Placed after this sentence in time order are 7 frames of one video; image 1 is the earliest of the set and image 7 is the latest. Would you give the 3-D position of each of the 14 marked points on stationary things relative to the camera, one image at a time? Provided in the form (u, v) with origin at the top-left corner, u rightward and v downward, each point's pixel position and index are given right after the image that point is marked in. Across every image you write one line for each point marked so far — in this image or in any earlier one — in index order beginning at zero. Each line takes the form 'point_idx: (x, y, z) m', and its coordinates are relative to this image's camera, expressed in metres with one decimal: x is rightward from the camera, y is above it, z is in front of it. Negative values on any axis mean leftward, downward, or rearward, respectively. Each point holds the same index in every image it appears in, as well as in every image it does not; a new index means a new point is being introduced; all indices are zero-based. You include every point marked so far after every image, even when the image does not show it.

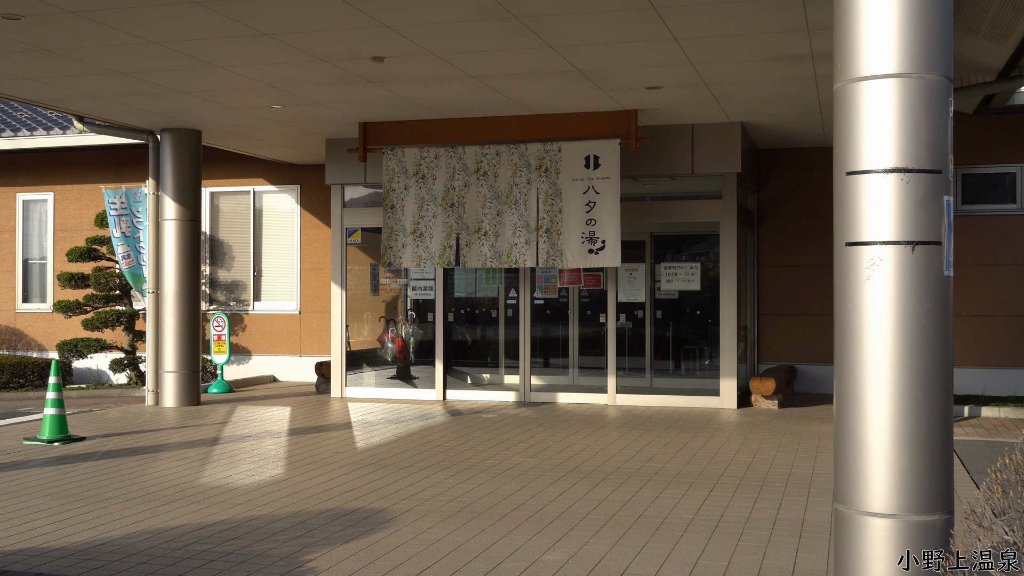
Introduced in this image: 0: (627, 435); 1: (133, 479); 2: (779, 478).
0: (+1.1, -1.4, +8.7) m
1: (-2.9, -1.5, +6.9) m
2: (+2.0, -1.4, +6.5) m
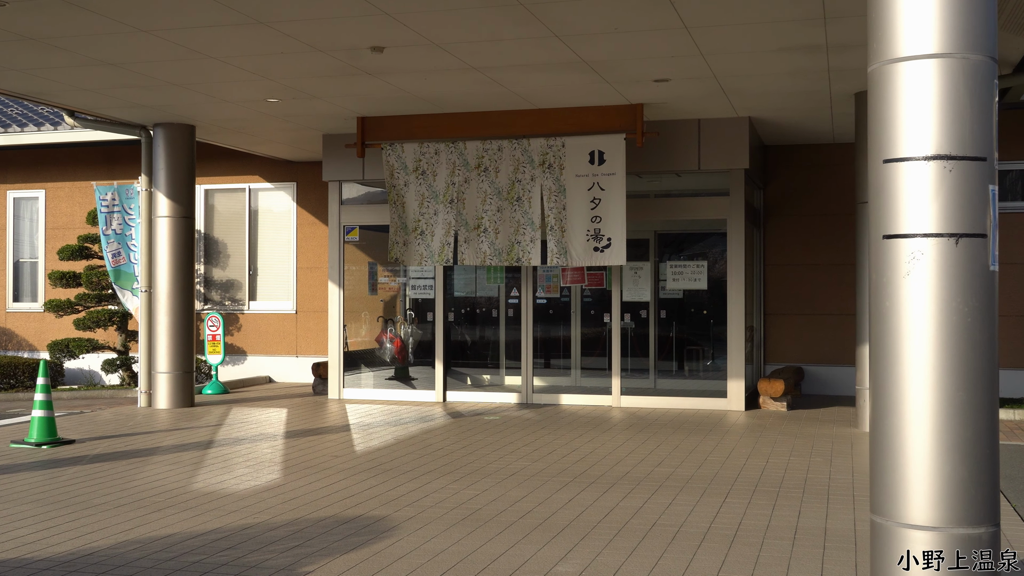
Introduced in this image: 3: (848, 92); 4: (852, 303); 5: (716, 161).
0: (+1.2, -1.4, +8.5) m
1: (-2.9, -1.5, +6.7) m
2: (+2.0, -1.4, +6.3) m
3: (+3.2, +1.9, +8.6) m
4: (+4.3, -0.2, +11.4) m
5: (+2.3, +1.4, +10.0) m
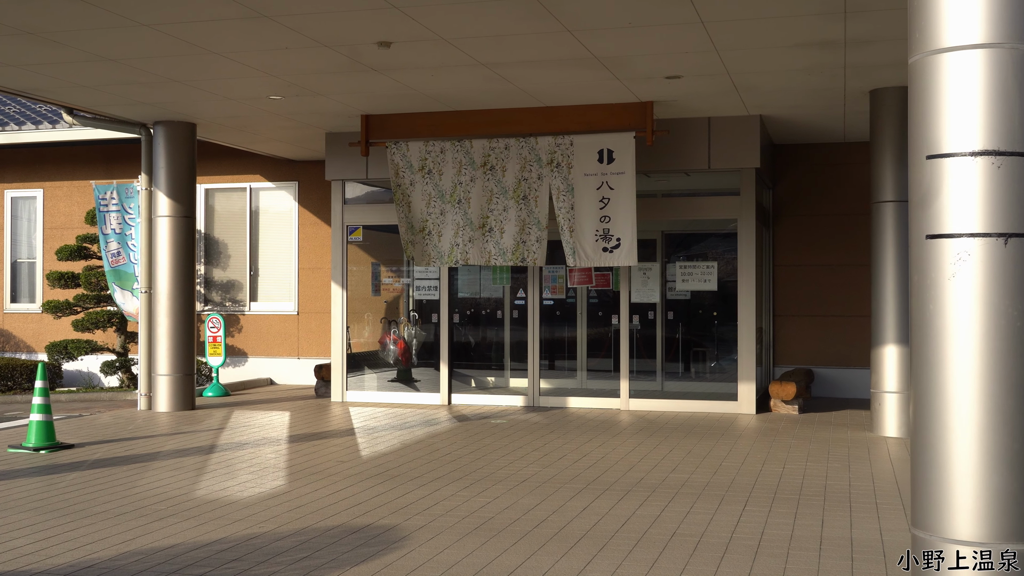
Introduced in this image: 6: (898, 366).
0: (+1.2, -1.4, +8.3) m
1: (-2.8, -1.5, +6.5) m
2: (+2.1, -1.4, +6.1) m
3: (+3.3, +1.9, +8.4) m
4: (+4.4, -0.2, +11.2) m
5: (+2.3, +1.4, +9.8) m
6: (+3.6, -0.7, +8.3) m
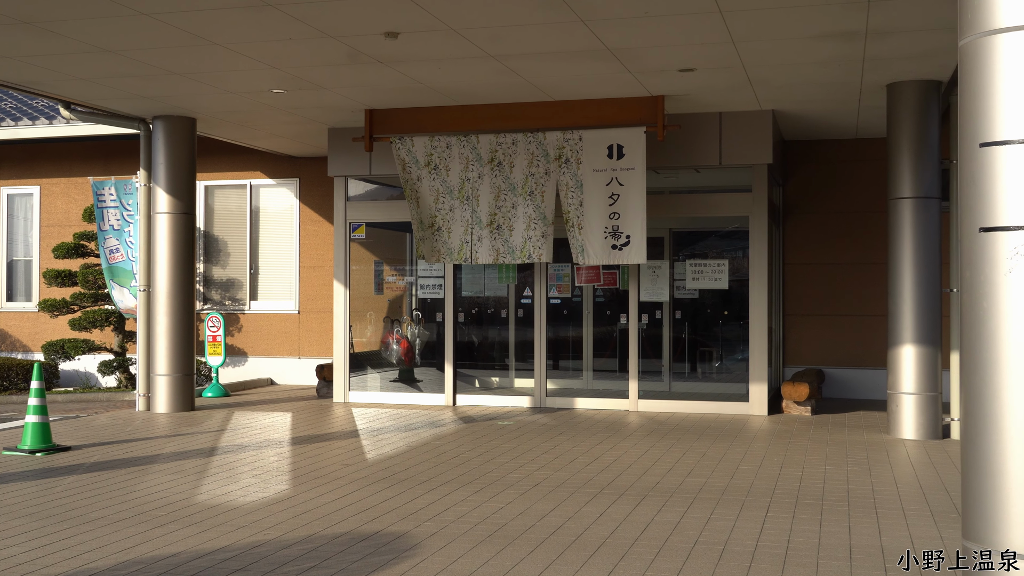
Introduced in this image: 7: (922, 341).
0: (+1.3, -1.4, +8.1) m
1: (-2.7, -1.5, +6.3) m
2: (+2.2, -1.4, +5.9) m
3: (+3.4, +1.9, +8.2) m
4: (+4.5, -0.2, +11.0) m
5: (+2.4, +1.4, +9.6) m
6: (+3.7, -0.7, +8.1) m
7: (+3.7, -0.5, +8.1) m
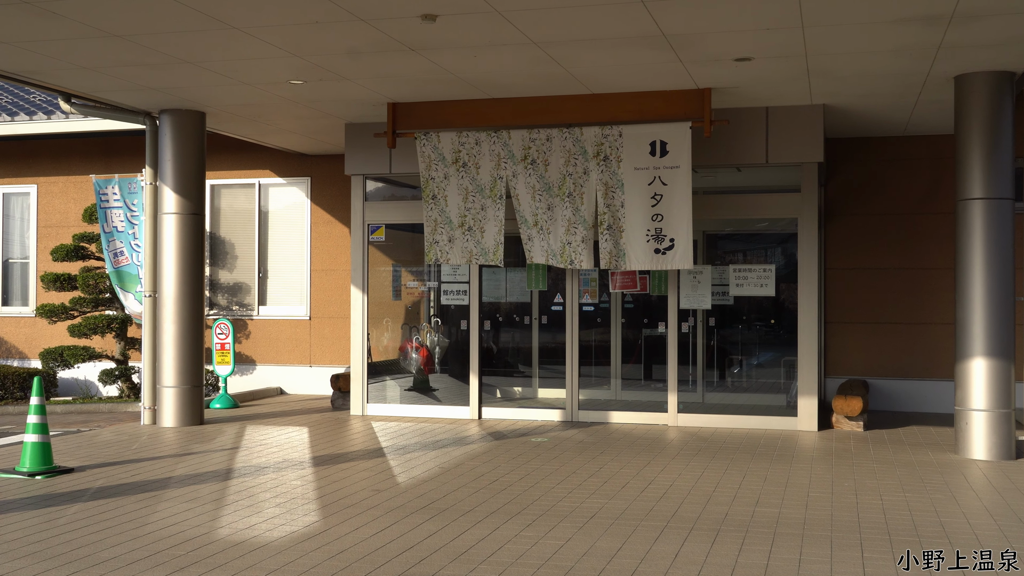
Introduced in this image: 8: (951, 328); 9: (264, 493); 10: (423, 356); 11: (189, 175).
0: (+1.6, -1.5, +7.5) m
1: (-2.4, -1.5, +5.6) m
2: (+2.5, -1.4, +5.3) m
3: (+3.7, +1.8, +7.6) m
4: (+4.8, -0.3, +10.4) m
5: (+2.7, +1.4, +9.0) m
6: (+4.0, -0.8, +7.5) m
7: (+4.1, -0.5, +7.5) m
8: (+5.1, -0.5, +10.3) m
9: (-1.8, -1.5, +6.6) m
10: (-1.0, -0.8, +10.2) m
11: (-3.5, +1.2, +9.8) m
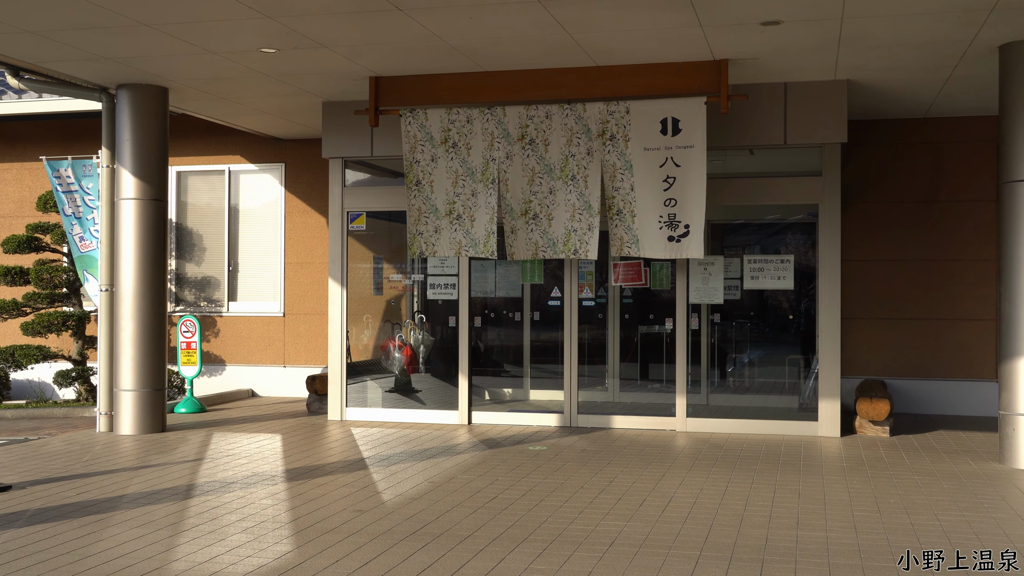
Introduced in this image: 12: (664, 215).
0: (+1.6, -1.4, +6.7) m
1: (-2.3, -1.5, +4.8) m
2: (+2.5, -1.4, +4.6) m
3: (+3.7, +1.9, +6.9) m
4: (+4.7, -0.2, +9.7) m
5: (+2.7, +1.4, +8.3) m
6: (+4.0, -0.7, +6.8) m
7: (+4.0, -0.5, +6.8) m
8: (+5.0, -0.4, +9.7) m
9: (-1.8, -1.4, +5.7) m
10: (-1.1, -0.7, +9.4) m
11: (-3.6, +1.3, +8.8) m
12: (+1.3, +0.6, +7.6) m
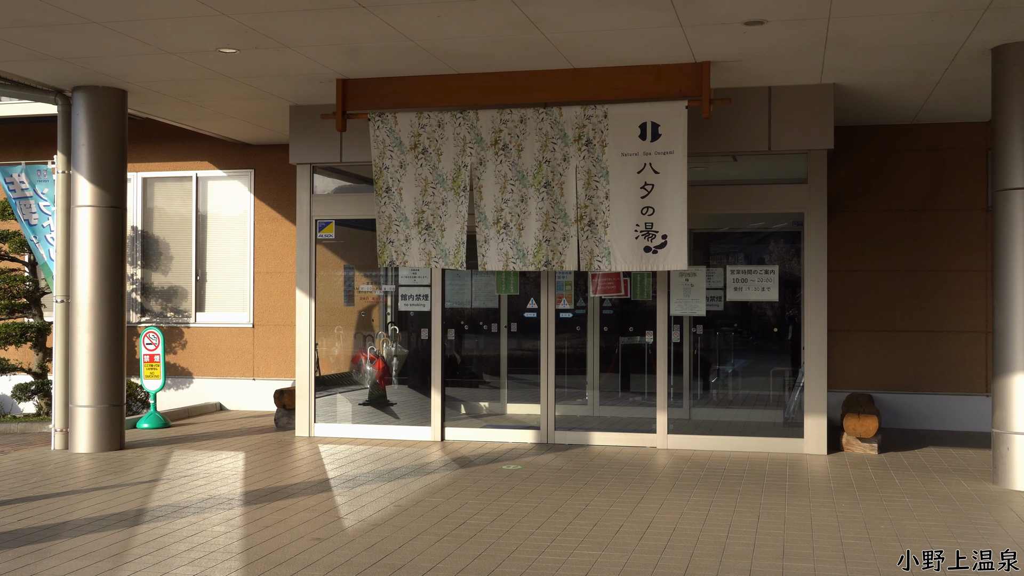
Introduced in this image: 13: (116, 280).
0: (+1.4, -1.5, +6.4) m
1: (-2.5, -1.5, +4.4) m
2: (+2.4, -1.5, +4.3) m
3: (+3.5, +1.8, +6.6) m
4: (+4.4, -0.3, +9.5) m
5: (+2.5, +1.3, +8.0) m
6: (+3.8, -0.8, +6.5) m
7: (+3.8, -0.6, +6.5) m
8: (+4.7, -0.5, +9.4) m
9: (-2.0, -1.5, +5.3) m
10: (-1.3, -0.8, +9.0) m
11: (-3.8, +1.2, +8.5) m
12: (+1.1, +0.5, +7.3) m
13: (-3.8, +0.1, +8.6) m
